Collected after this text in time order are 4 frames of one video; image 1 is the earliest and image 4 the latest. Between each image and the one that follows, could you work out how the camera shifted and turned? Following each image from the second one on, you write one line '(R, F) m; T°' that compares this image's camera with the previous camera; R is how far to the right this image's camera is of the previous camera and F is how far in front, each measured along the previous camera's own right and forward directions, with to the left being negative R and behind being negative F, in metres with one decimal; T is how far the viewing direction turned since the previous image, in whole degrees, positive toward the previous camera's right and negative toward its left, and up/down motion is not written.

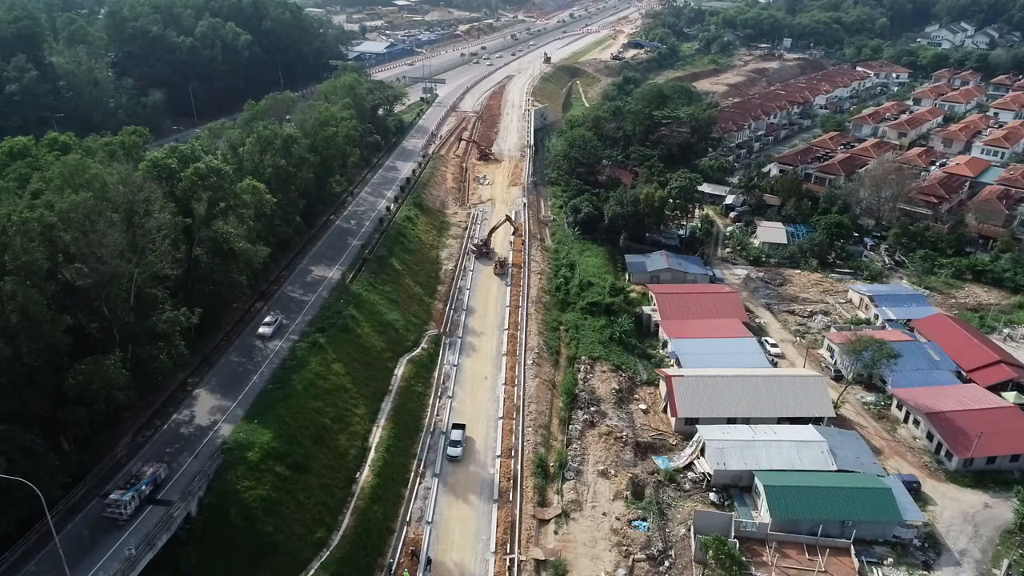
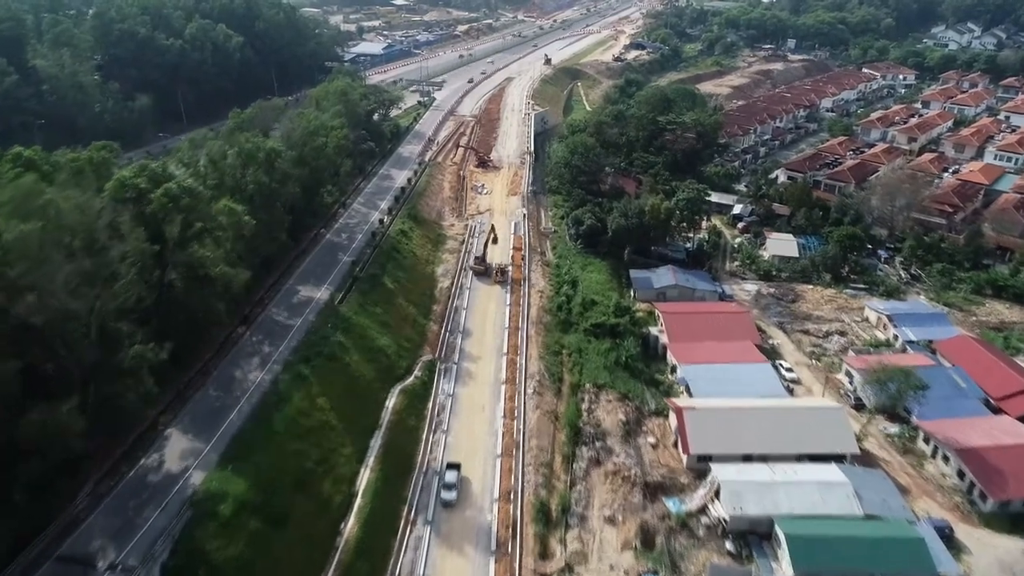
(0.0, +1.8) m; 0°
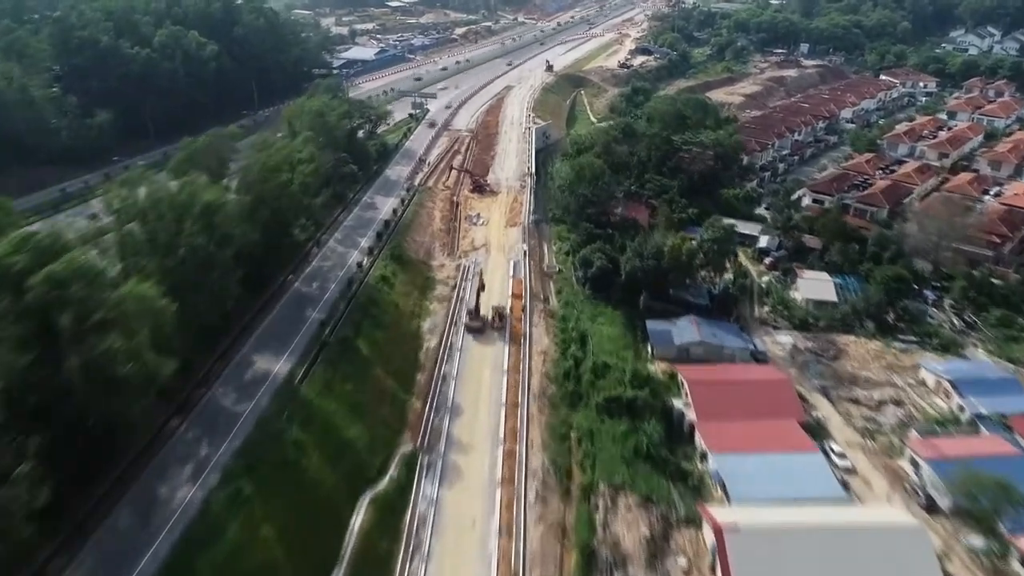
(+0.1, +5.0) m; 0°
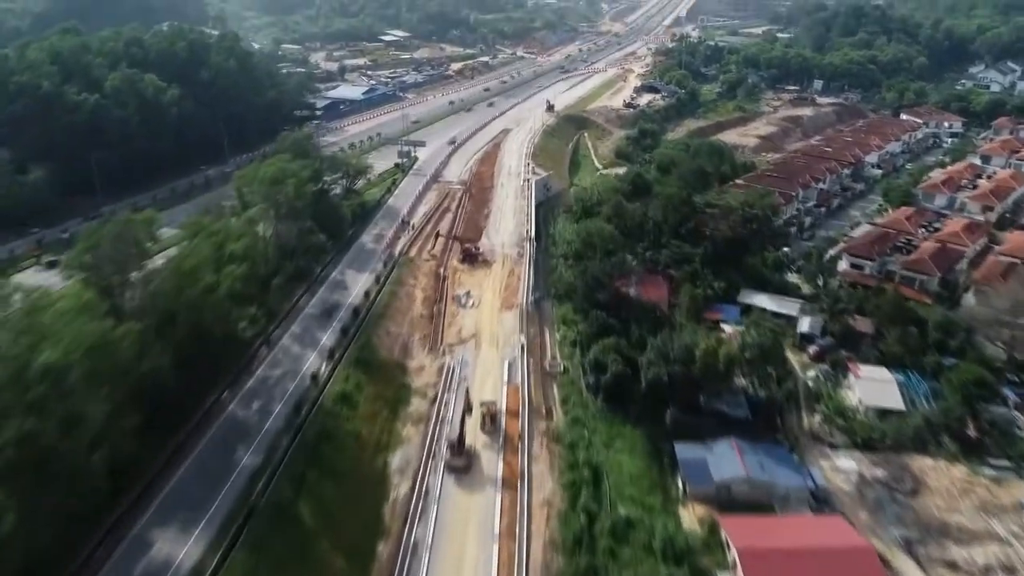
(+0.2, +6.4) m; 0°
